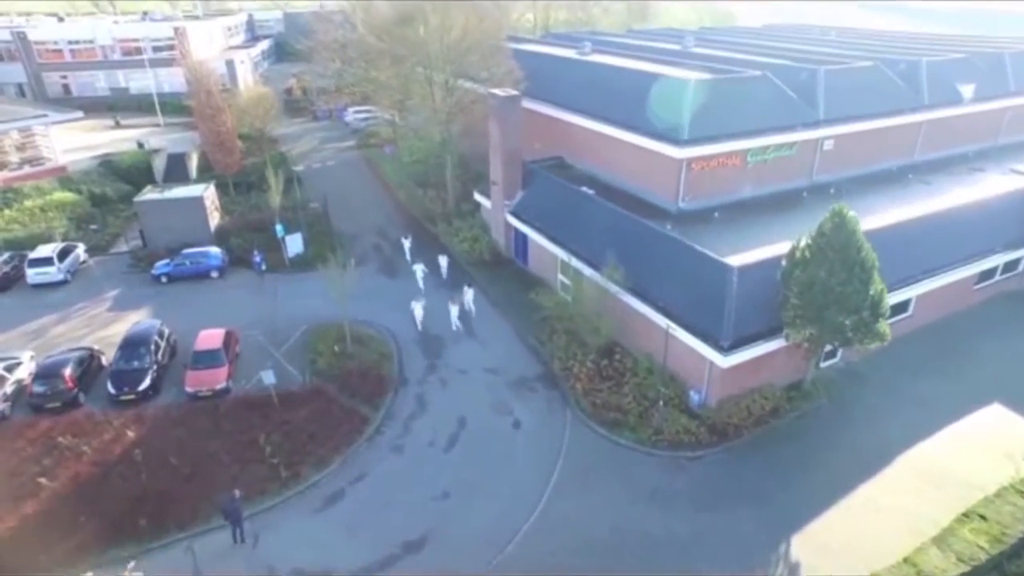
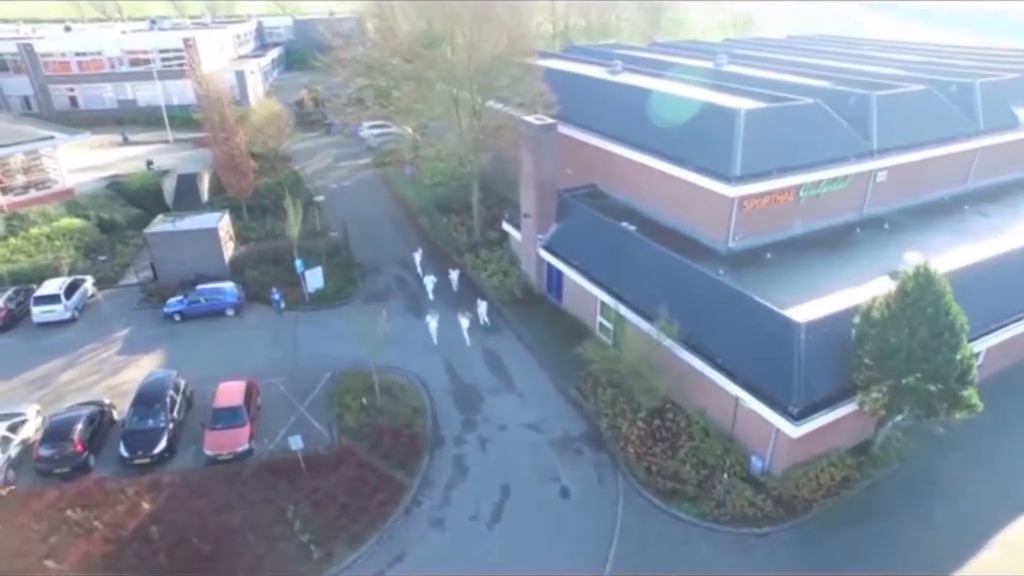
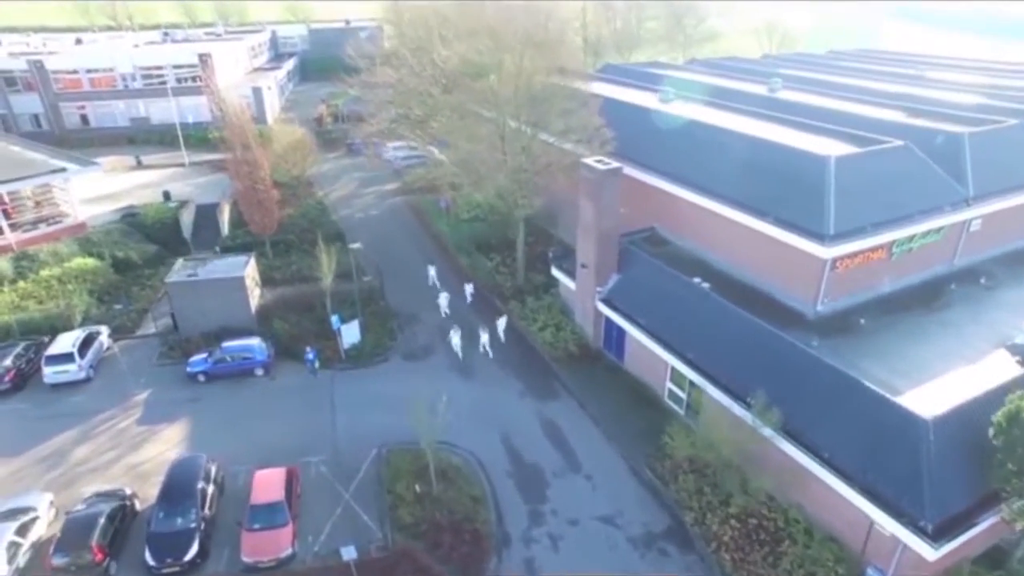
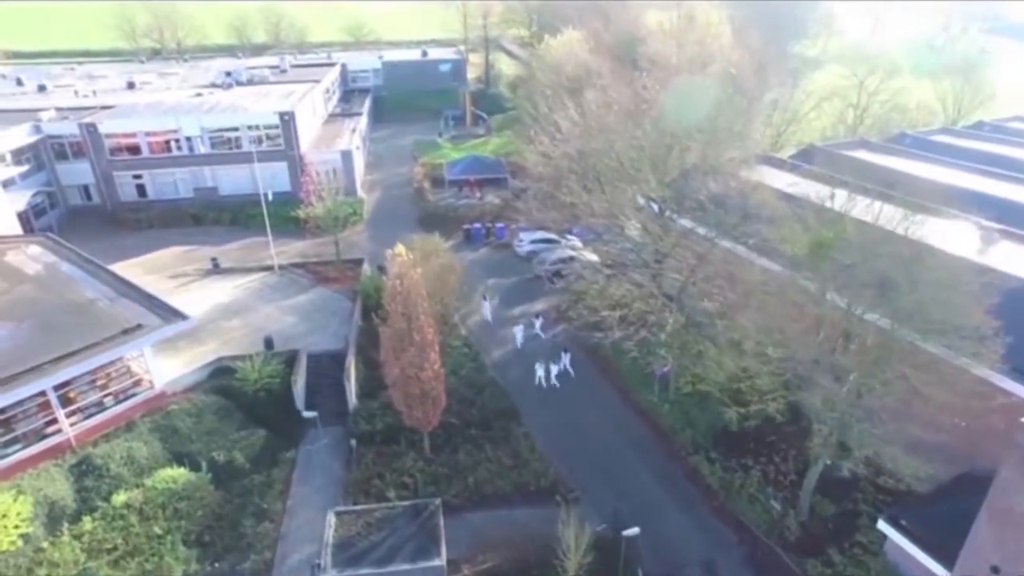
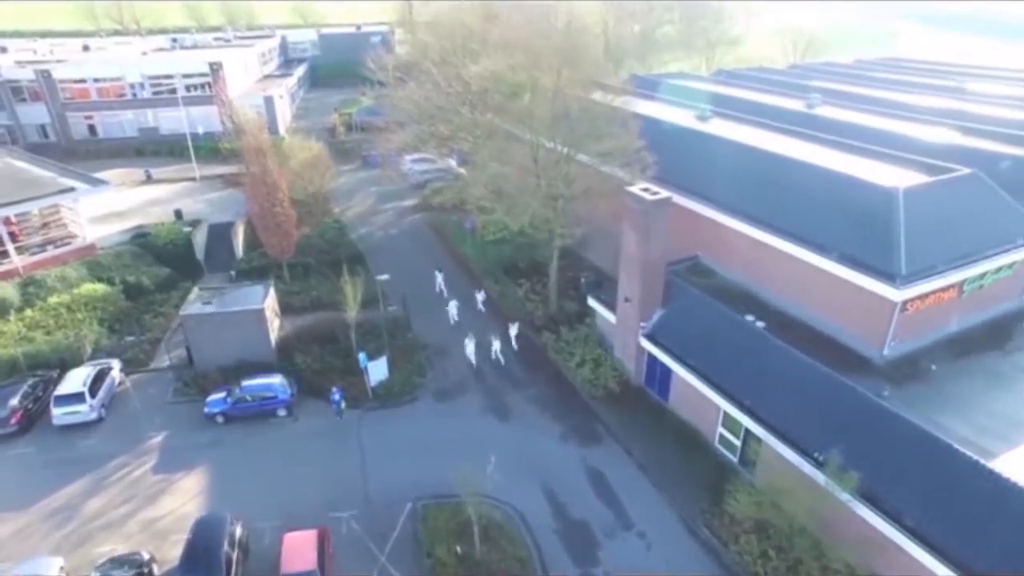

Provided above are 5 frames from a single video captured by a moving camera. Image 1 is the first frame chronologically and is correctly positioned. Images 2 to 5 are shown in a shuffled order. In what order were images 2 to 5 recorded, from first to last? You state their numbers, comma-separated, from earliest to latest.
2, 3, 5, 4
